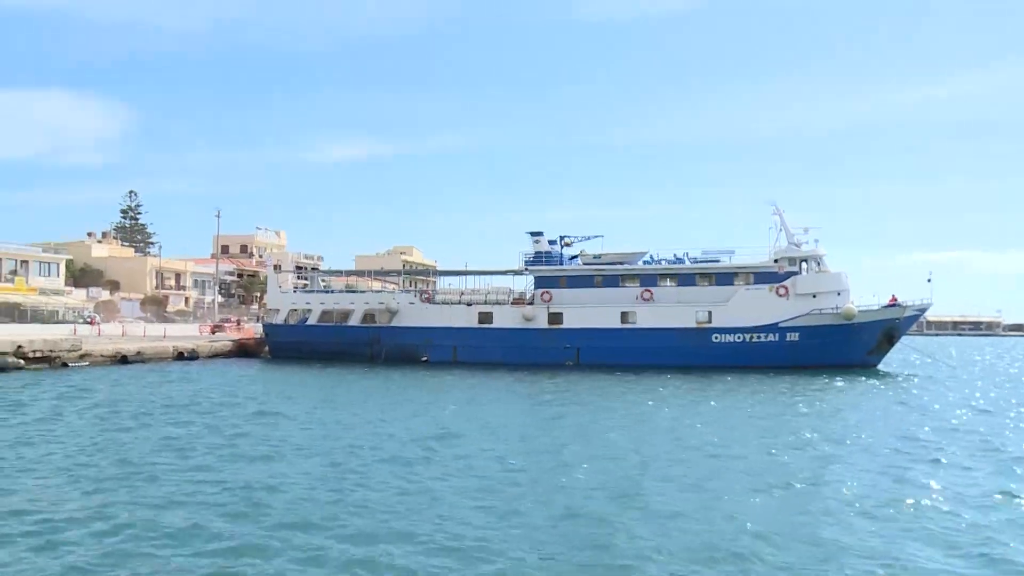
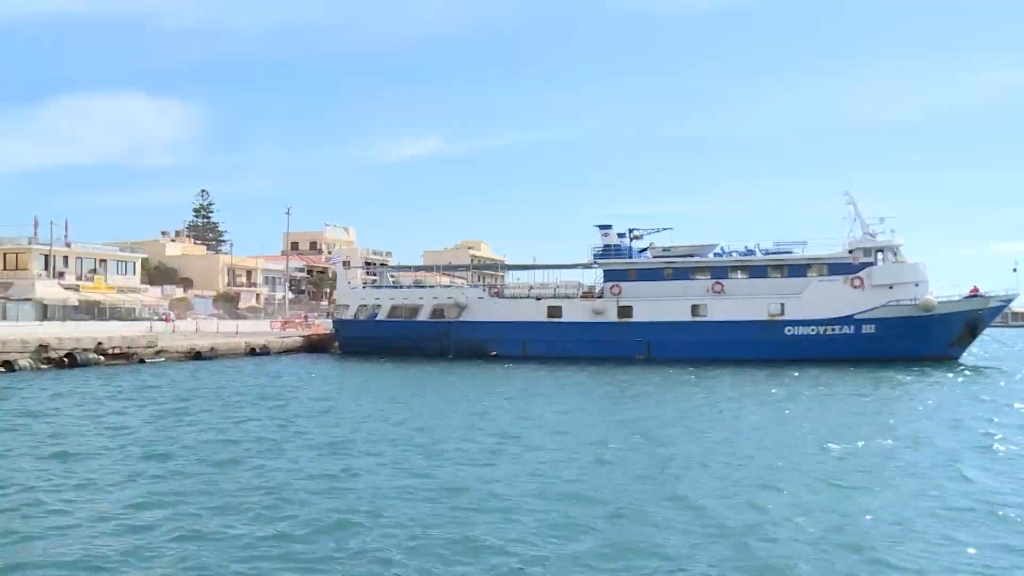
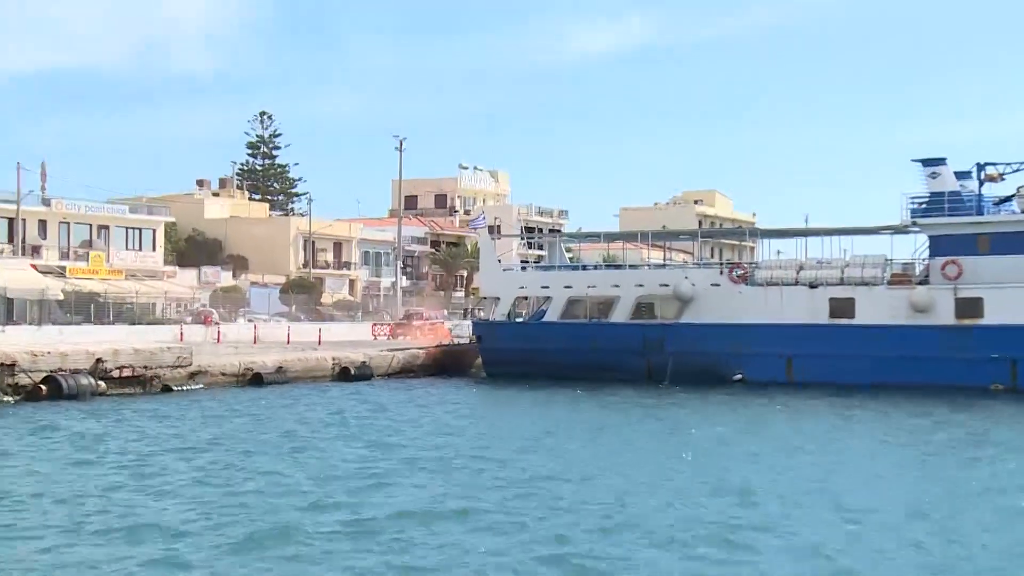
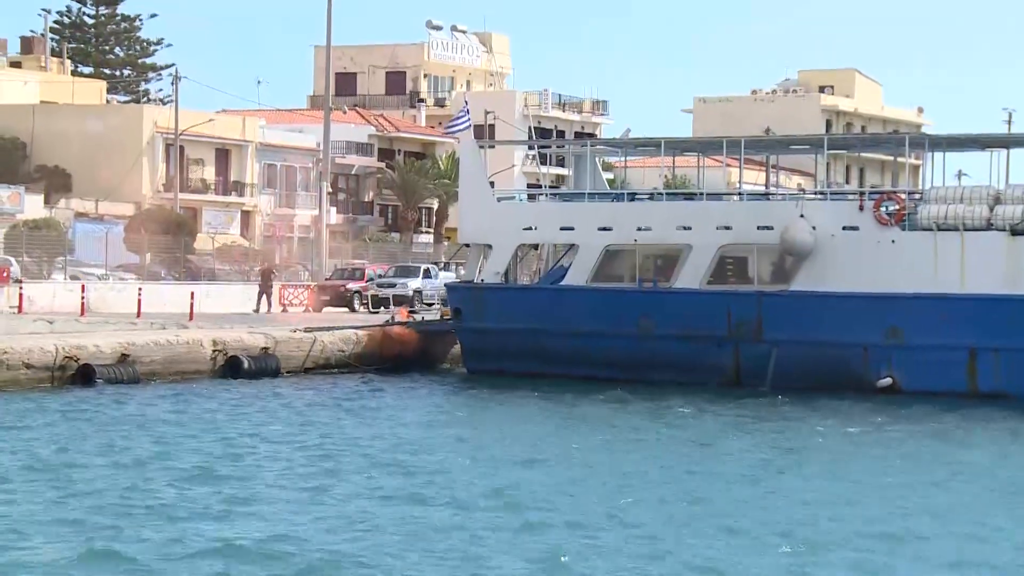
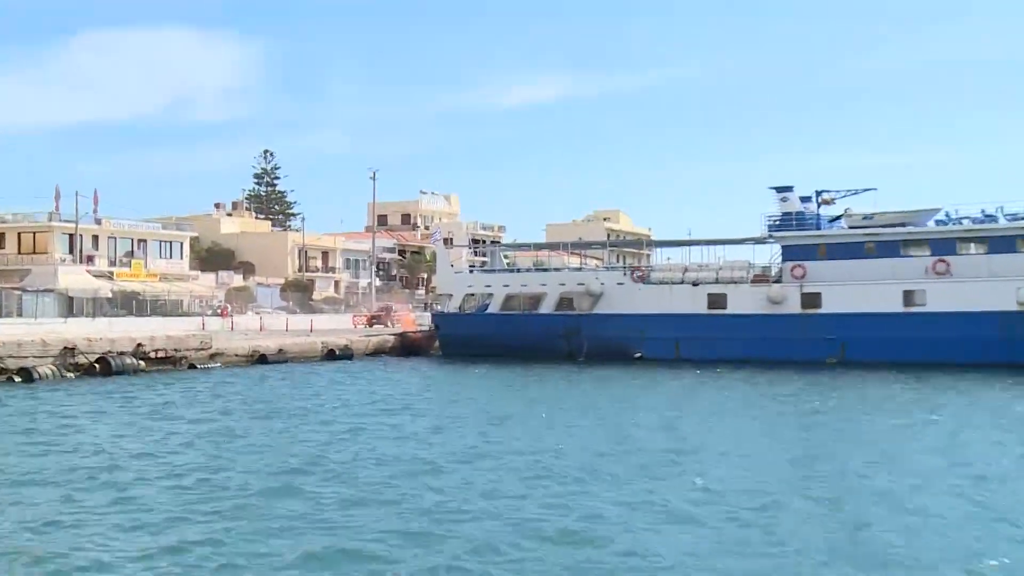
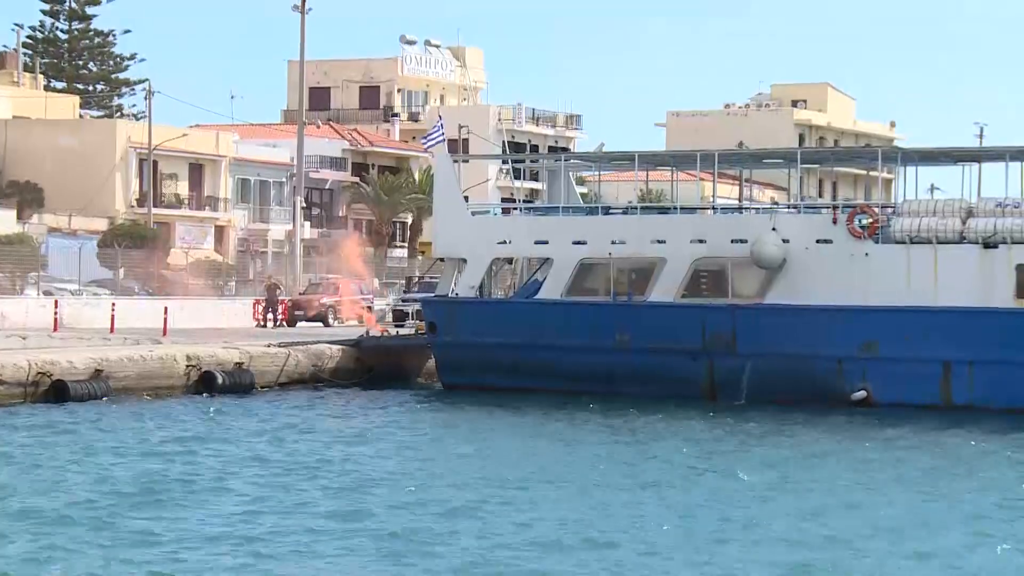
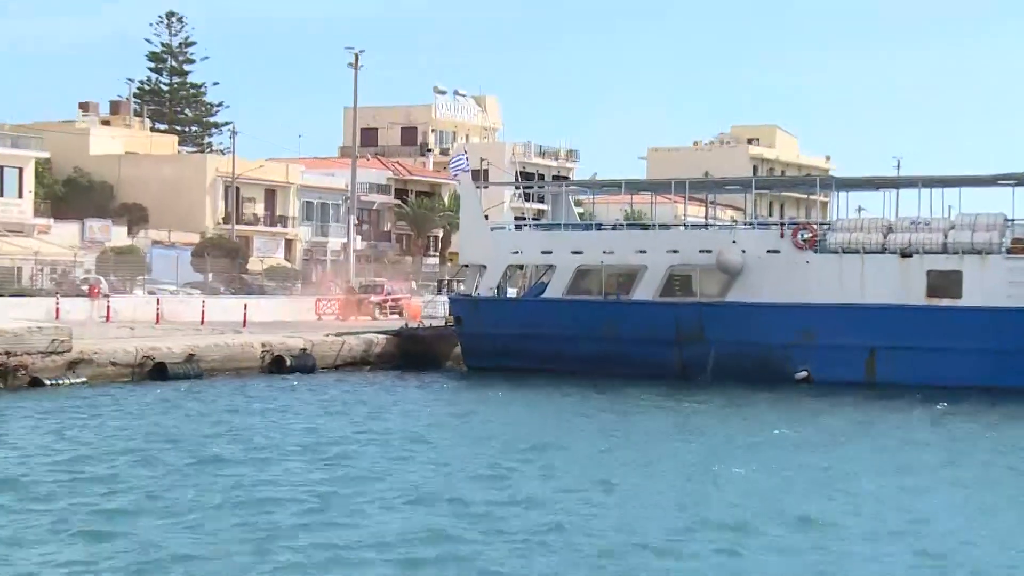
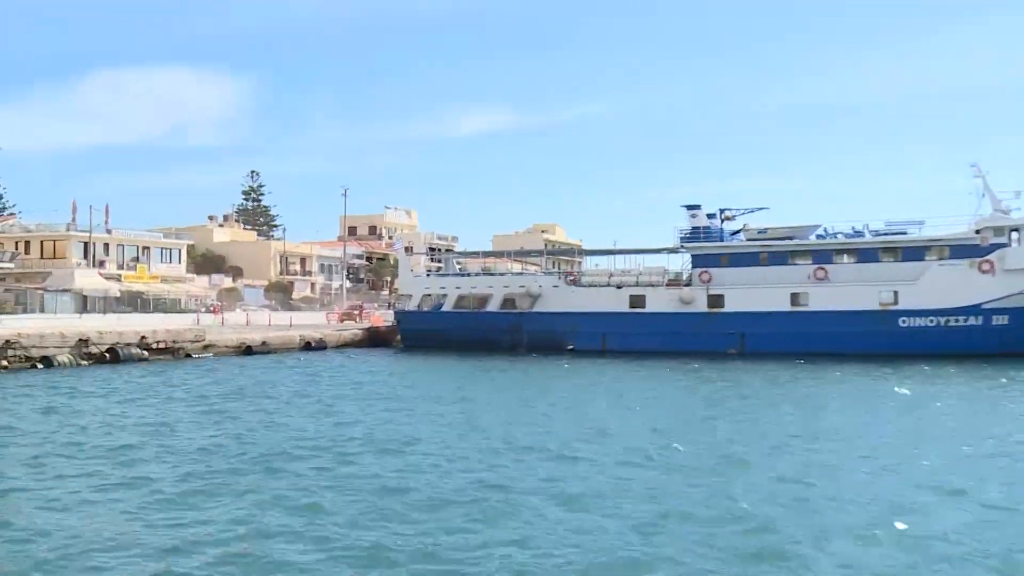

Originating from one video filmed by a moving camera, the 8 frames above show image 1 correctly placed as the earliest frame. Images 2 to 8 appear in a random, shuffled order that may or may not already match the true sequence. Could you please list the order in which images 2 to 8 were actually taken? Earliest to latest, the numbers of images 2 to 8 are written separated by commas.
2, 8, 5, 3, 7, 6, 4
